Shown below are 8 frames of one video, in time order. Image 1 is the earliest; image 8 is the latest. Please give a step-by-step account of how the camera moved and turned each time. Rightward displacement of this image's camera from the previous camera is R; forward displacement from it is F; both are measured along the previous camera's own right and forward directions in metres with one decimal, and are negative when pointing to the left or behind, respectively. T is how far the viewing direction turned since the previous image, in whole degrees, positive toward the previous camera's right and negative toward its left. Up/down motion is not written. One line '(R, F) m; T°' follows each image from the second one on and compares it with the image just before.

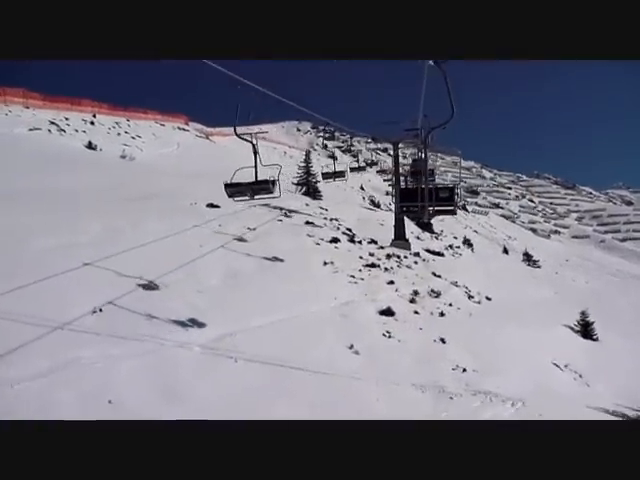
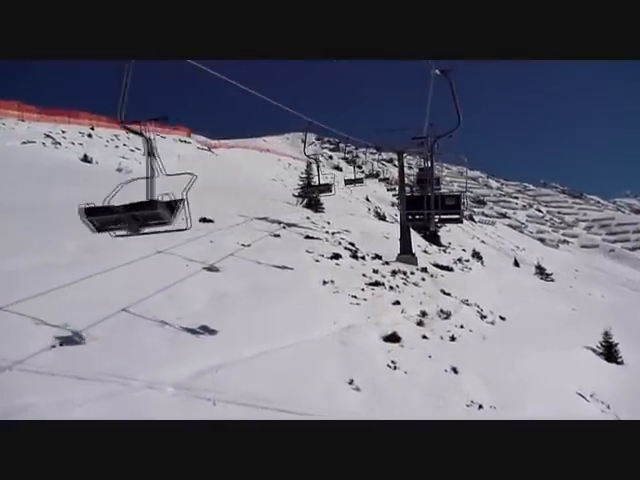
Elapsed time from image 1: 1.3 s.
(+0.1, +0.9) m; -1°
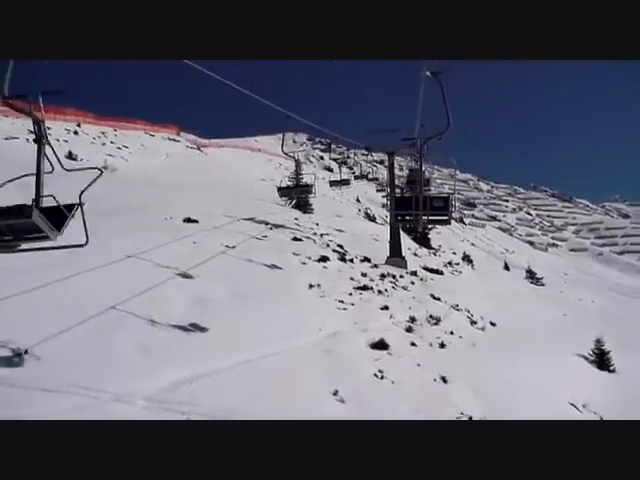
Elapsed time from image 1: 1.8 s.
(+0.1, +0.3) m; +1°
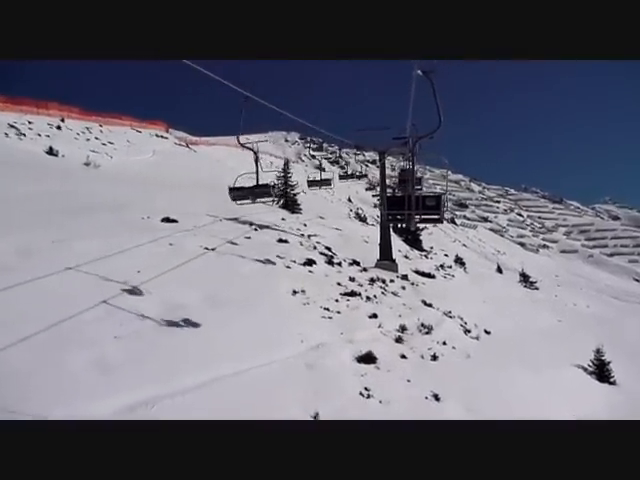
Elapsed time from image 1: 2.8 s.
(+0.1, +0.7) m; +1°
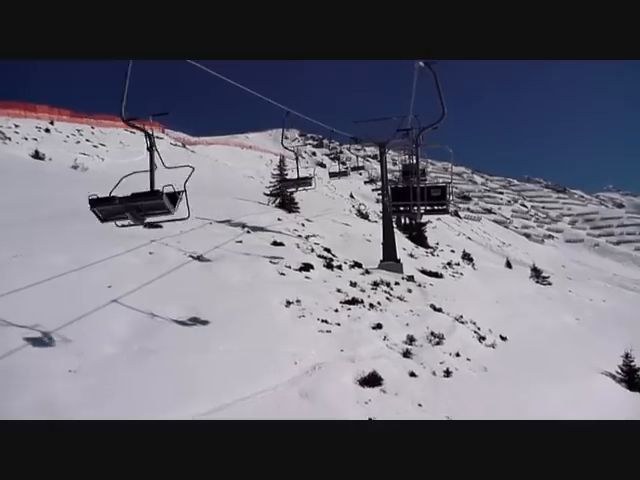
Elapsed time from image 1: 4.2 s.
(+0.1, +1.0) m; 0°
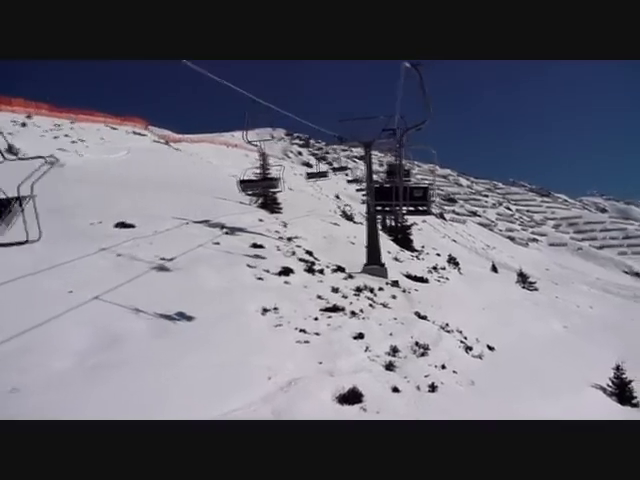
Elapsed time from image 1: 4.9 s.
(+0.1, +0.5) m; +2°
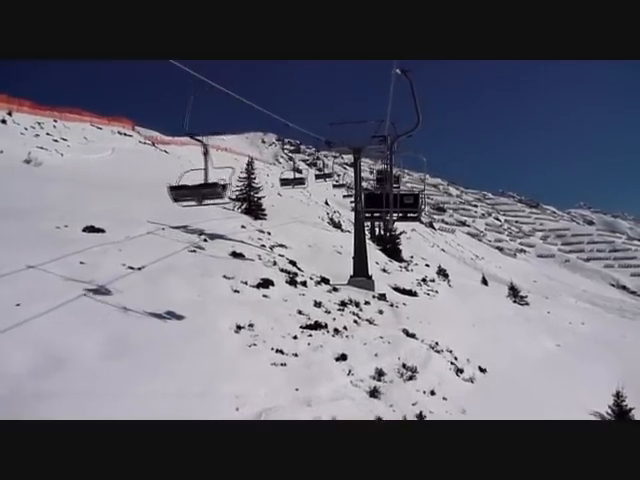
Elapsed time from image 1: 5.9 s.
(+0.1, +0.7) m; +1°
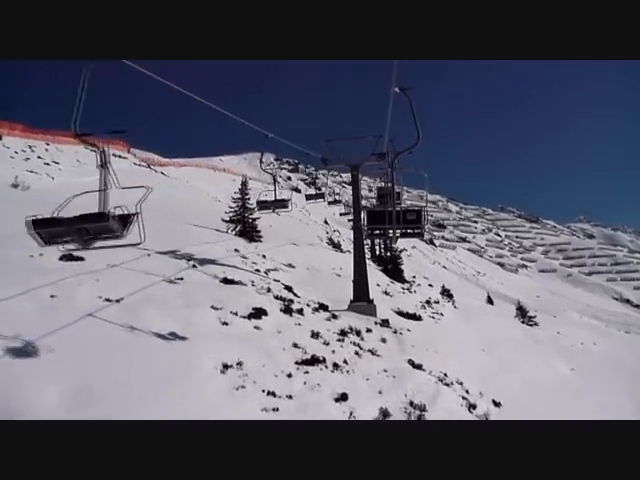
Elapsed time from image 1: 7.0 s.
(+0.1, +0.7) m; 0°
